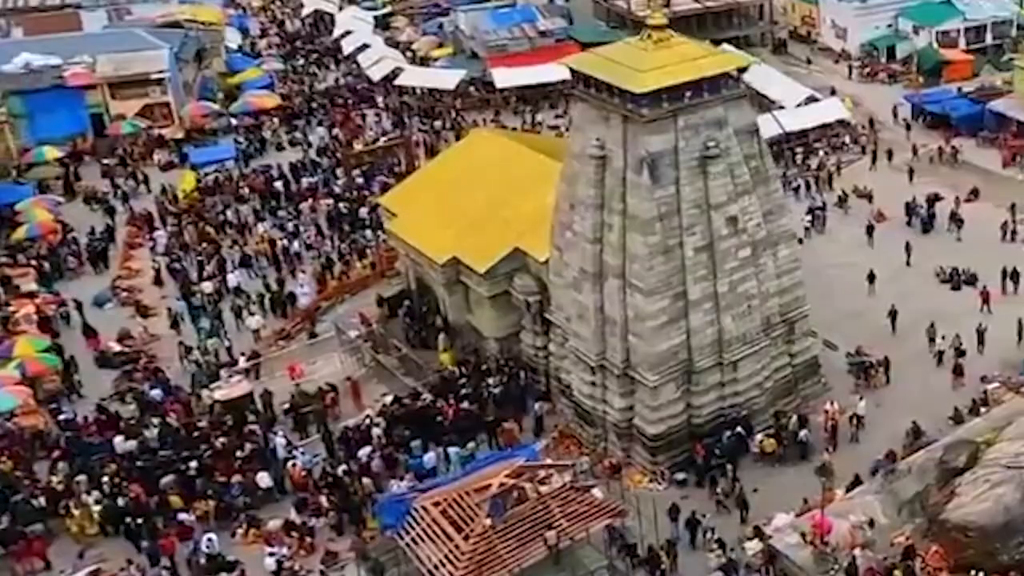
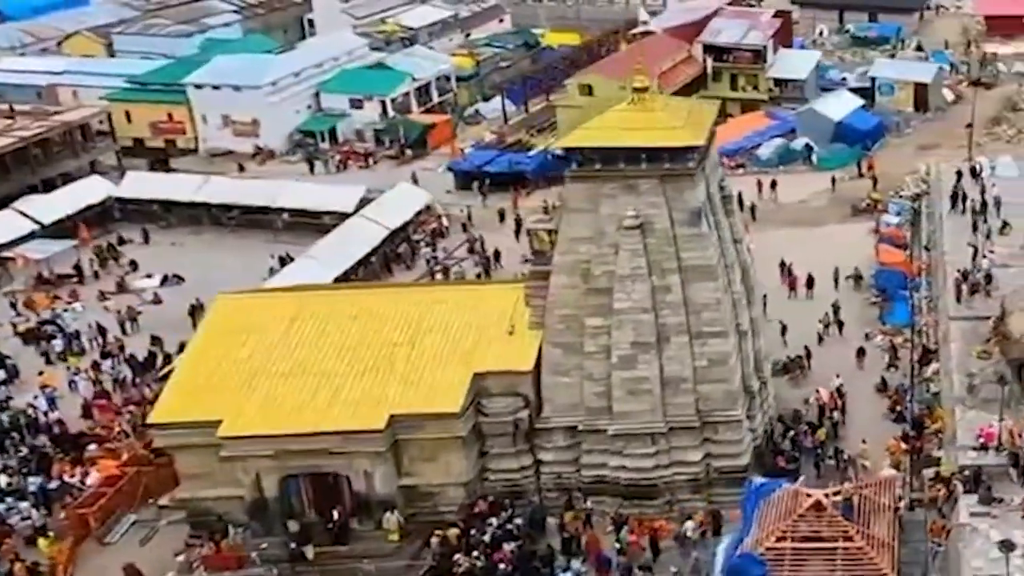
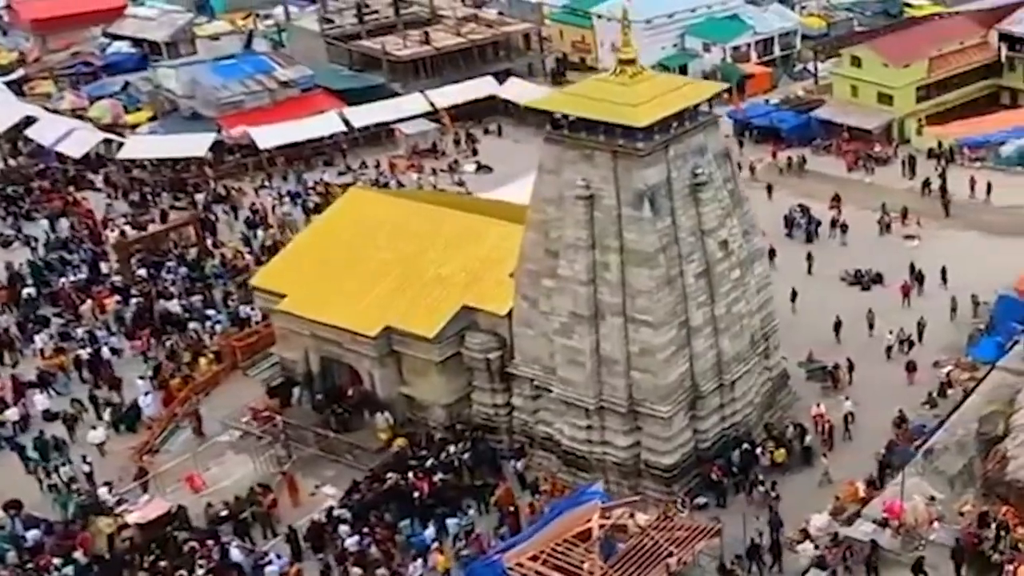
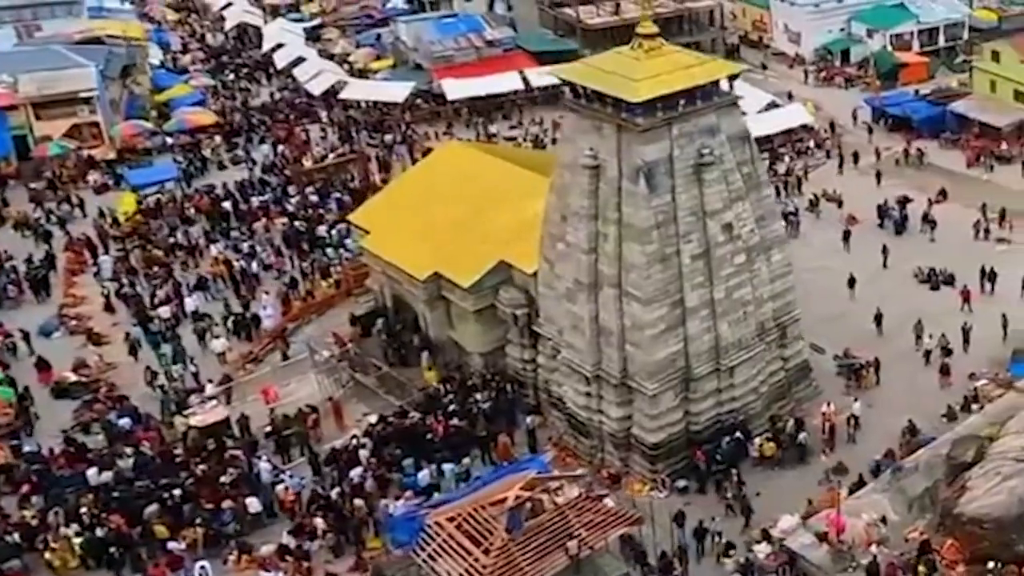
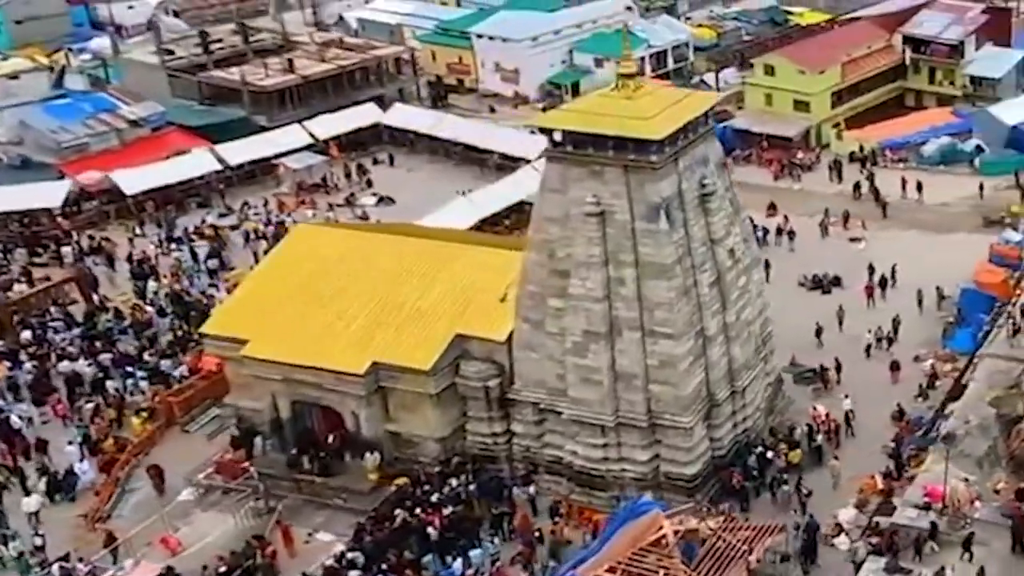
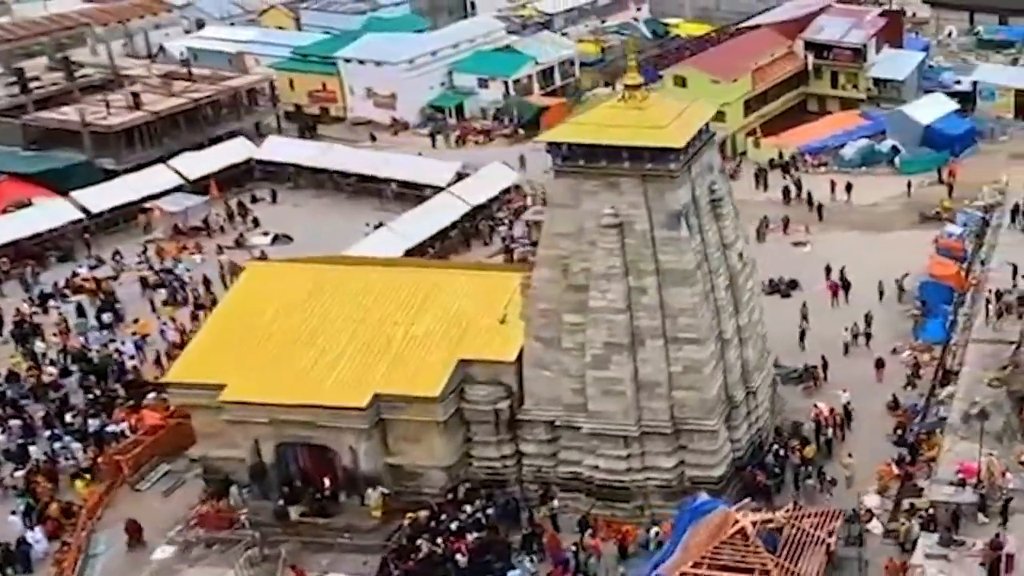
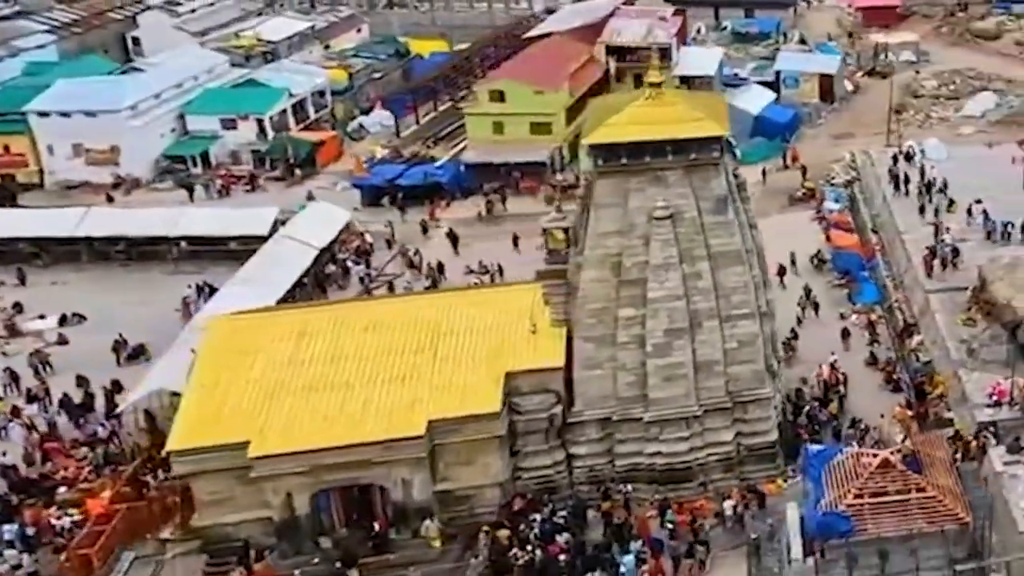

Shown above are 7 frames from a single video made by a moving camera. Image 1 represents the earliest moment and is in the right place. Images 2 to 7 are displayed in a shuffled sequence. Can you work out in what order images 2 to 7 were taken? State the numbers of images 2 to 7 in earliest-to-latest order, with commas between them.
4, 3, 5, 6, 2, 7
